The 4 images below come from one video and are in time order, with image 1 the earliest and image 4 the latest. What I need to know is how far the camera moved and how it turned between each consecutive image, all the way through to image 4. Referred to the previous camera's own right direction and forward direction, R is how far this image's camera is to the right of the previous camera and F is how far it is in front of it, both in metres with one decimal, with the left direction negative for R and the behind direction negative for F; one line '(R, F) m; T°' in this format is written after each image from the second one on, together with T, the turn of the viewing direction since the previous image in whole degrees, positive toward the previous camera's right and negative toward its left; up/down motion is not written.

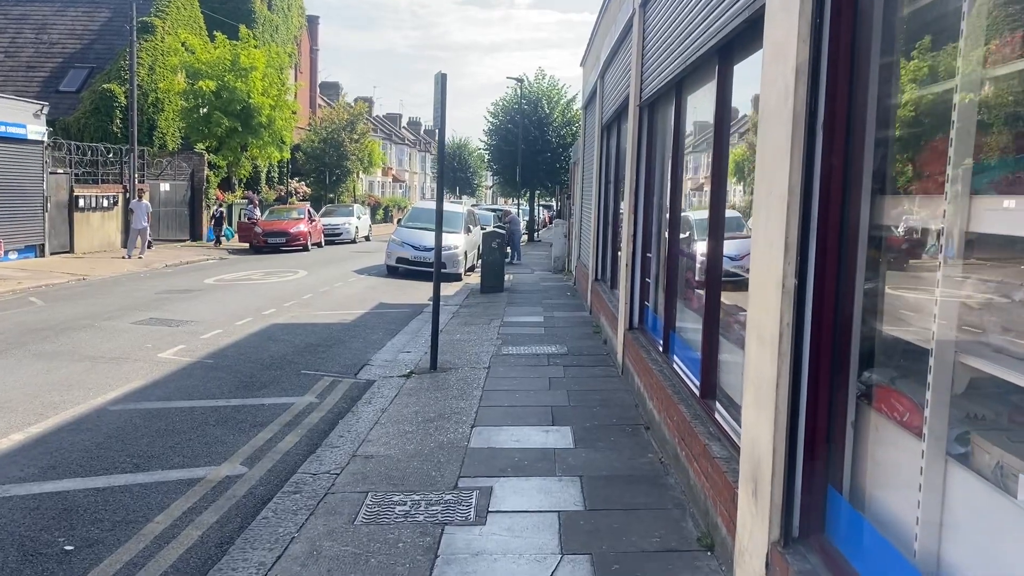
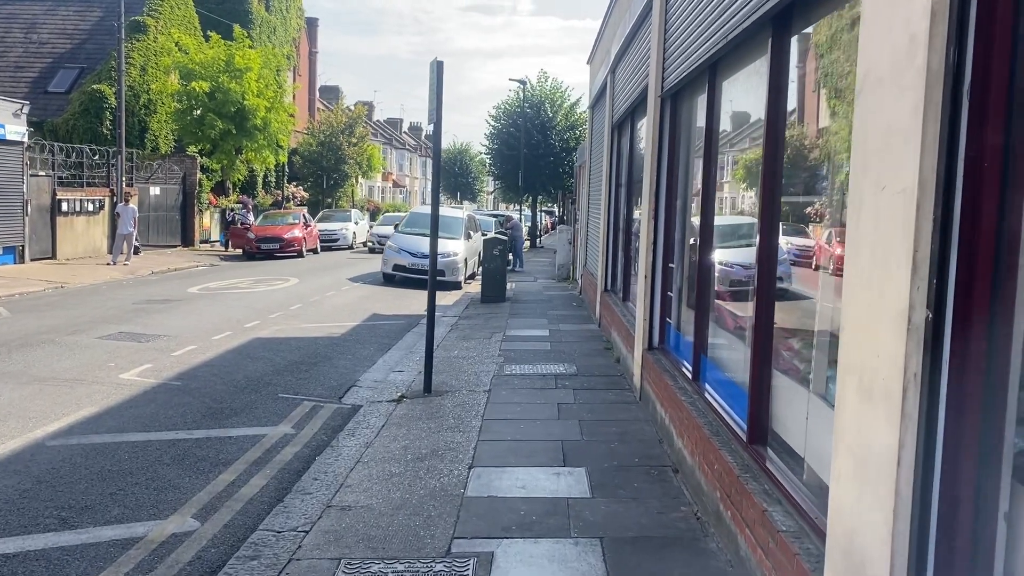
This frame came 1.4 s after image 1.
(0.0, +1.0) m; 0°
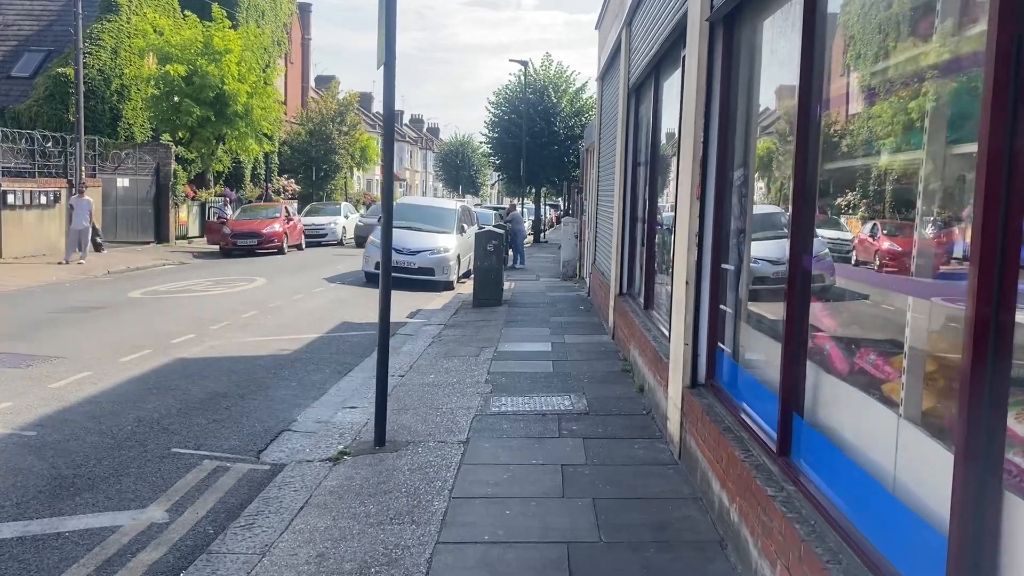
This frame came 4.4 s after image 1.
(+0.1, +2.3) m; 0°
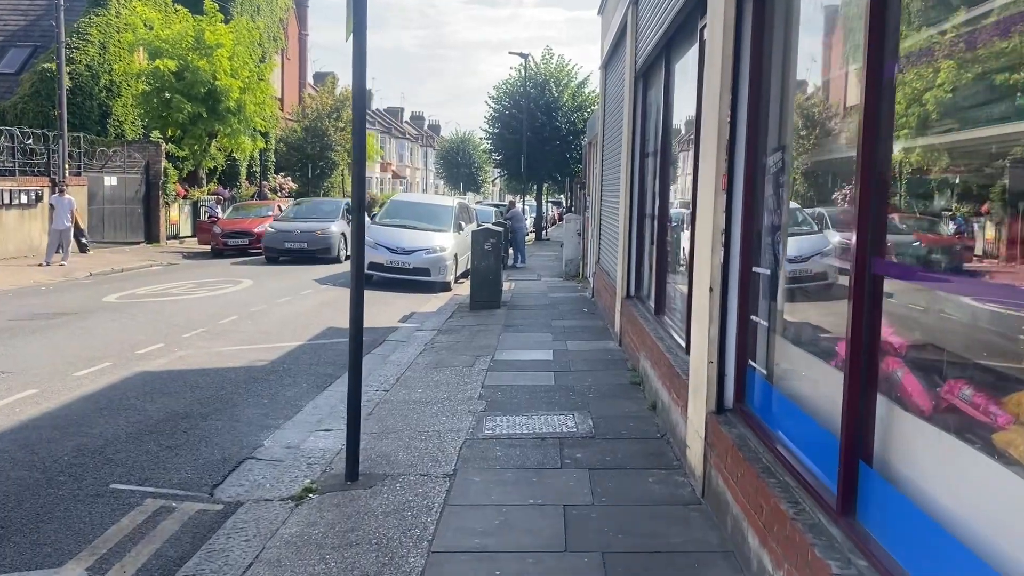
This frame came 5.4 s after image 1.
(+0.1, +0.8) m; 0°
